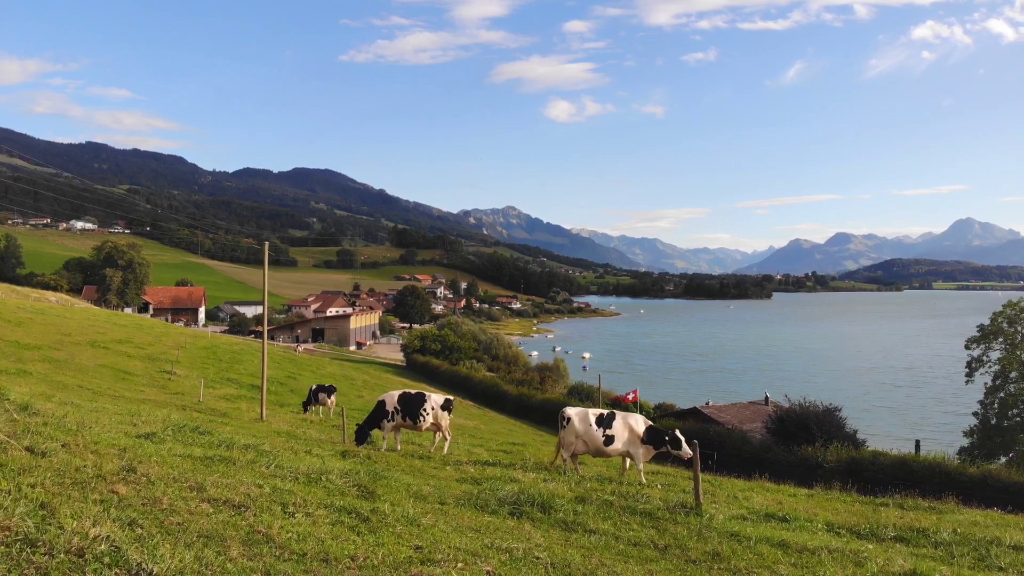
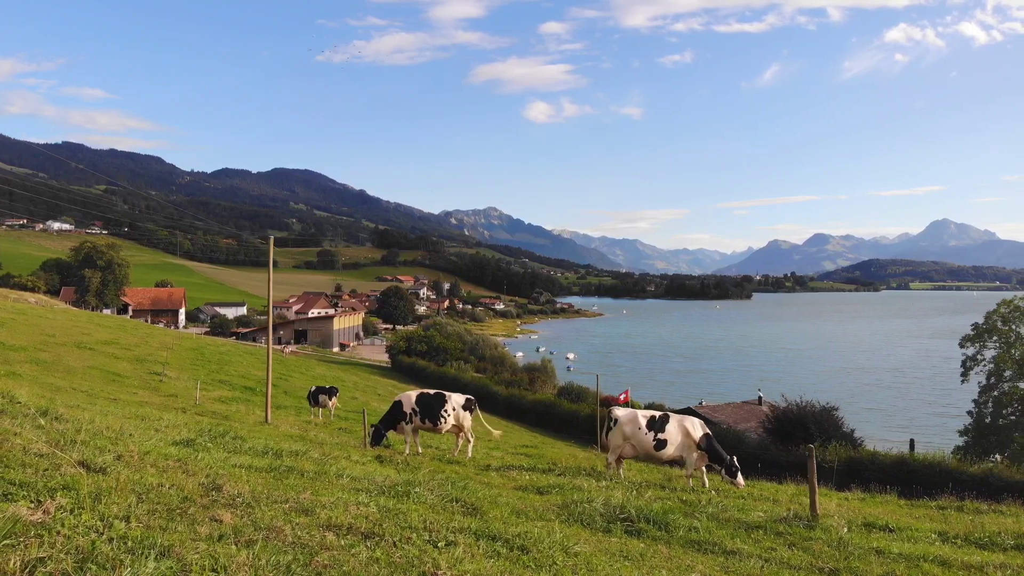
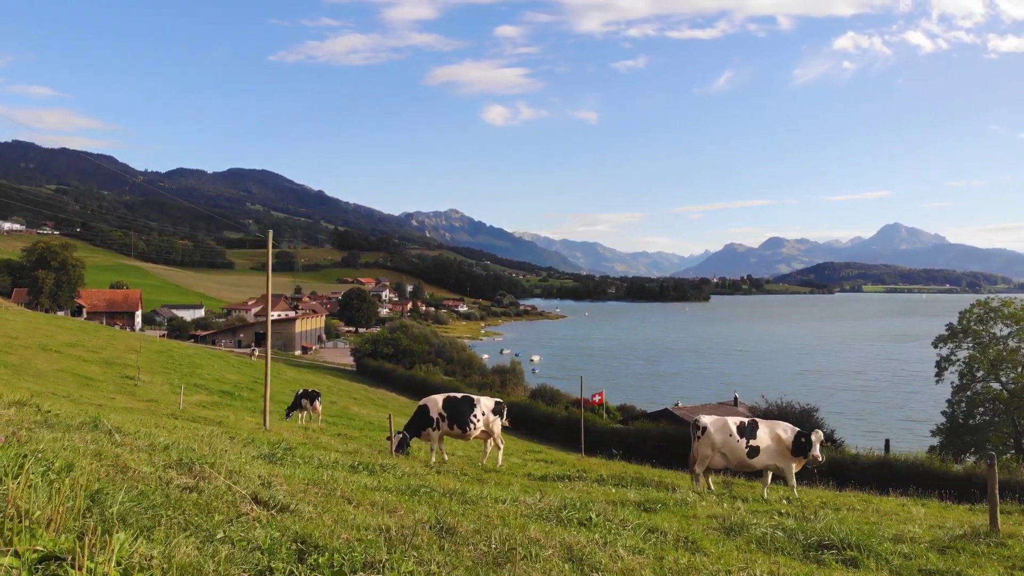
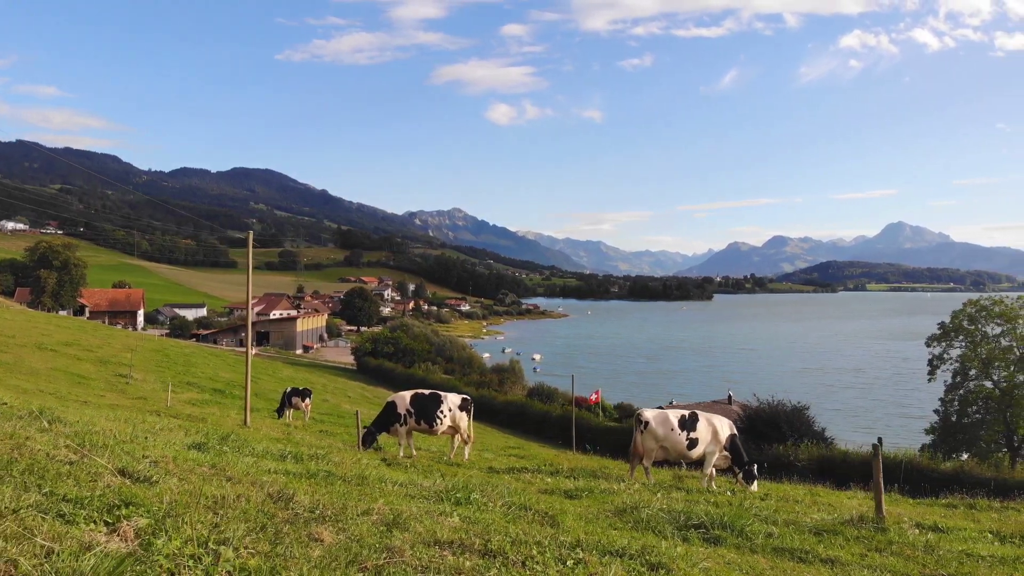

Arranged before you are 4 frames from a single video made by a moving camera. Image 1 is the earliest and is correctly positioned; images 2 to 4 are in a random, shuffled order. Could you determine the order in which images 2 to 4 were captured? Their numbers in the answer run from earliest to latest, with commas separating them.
2, 4, 3
